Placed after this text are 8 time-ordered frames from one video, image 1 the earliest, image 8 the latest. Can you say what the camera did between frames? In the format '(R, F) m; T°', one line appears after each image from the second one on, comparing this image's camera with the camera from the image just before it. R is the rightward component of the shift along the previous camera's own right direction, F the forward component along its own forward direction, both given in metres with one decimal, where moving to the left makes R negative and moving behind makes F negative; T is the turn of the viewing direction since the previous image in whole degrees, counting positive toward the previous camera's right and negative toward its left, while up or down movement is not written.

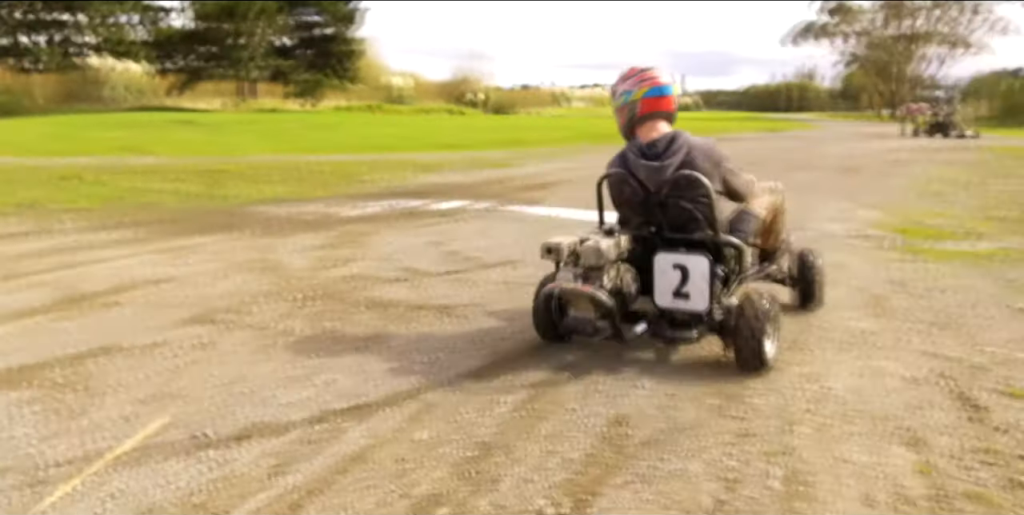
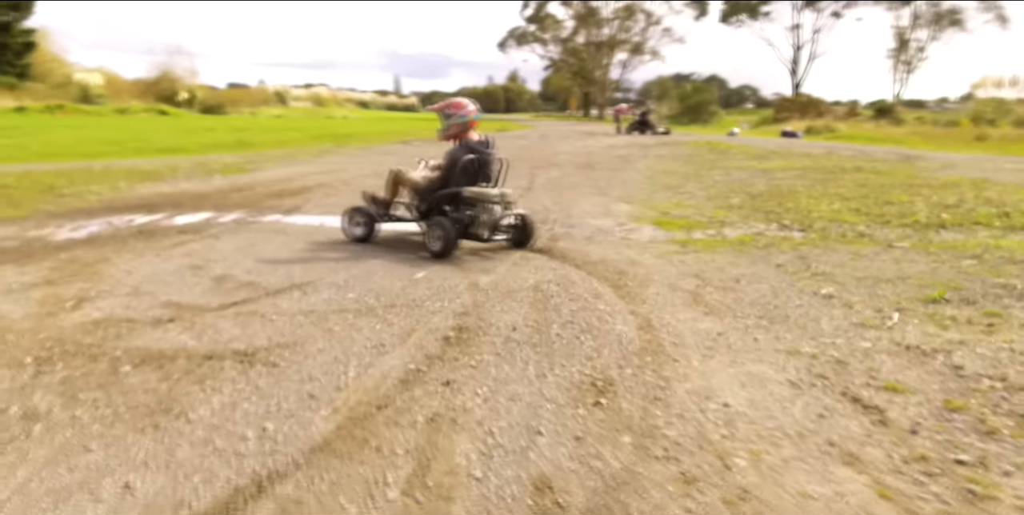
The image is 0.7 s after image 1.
(-0.5, +0.9) m; +20°
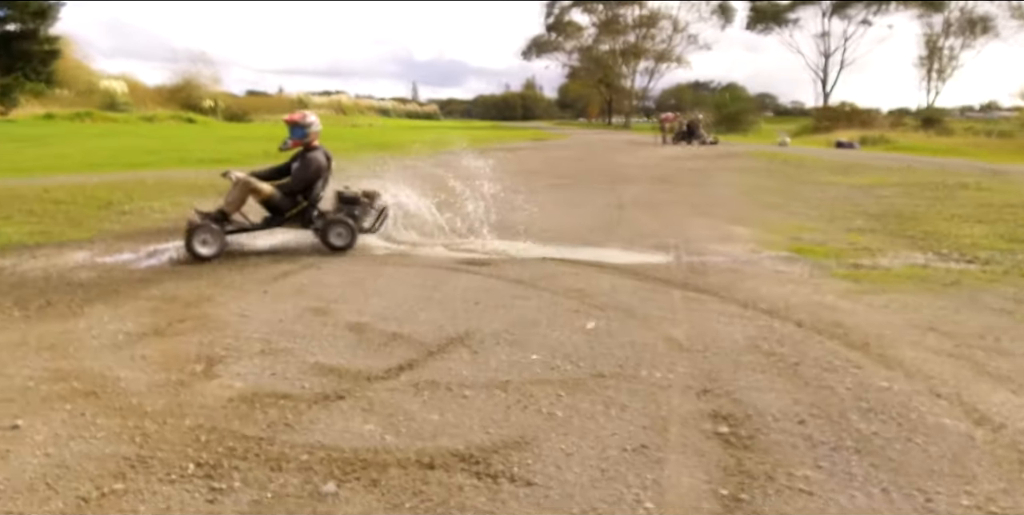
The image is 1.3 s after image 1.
(-1.4, +1.2) m; -1°
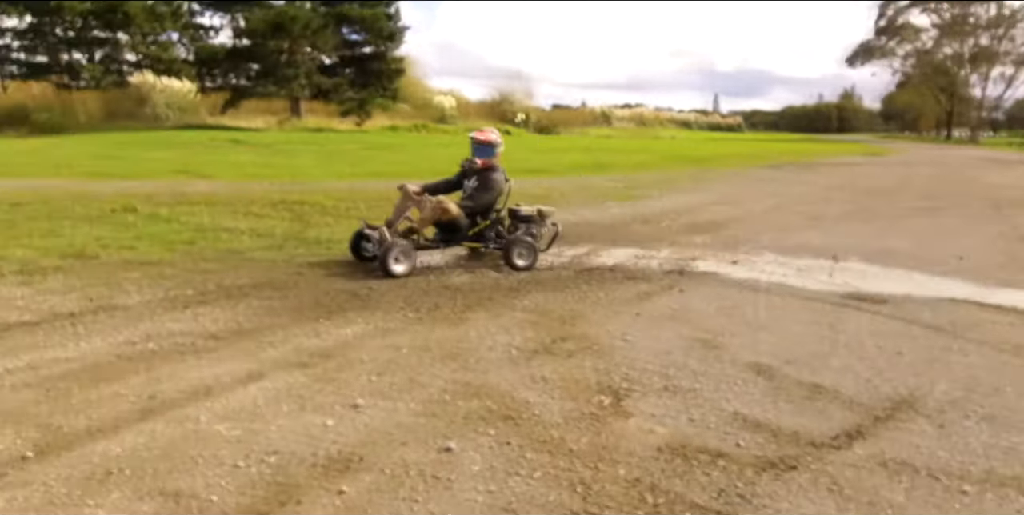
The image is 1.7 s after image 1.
(-1.0, +0.5) m; -21°
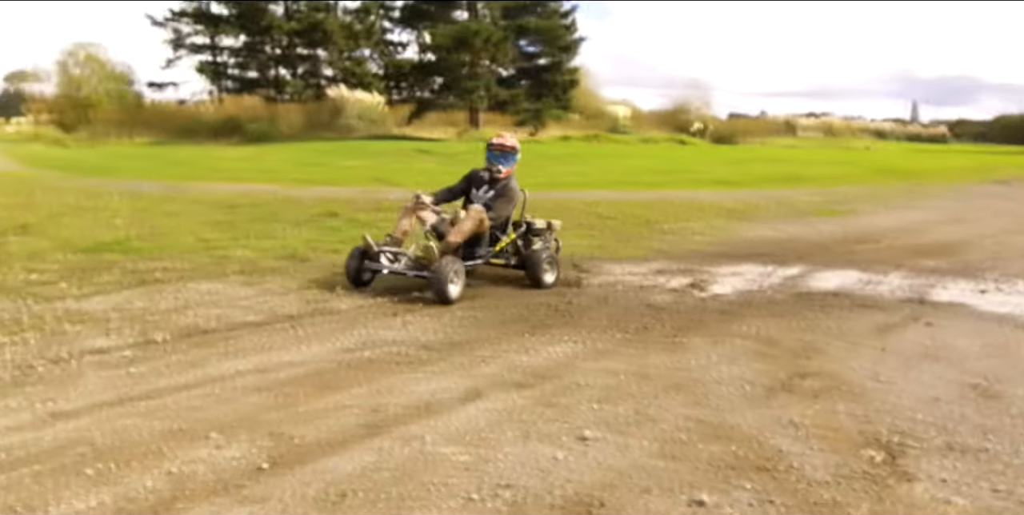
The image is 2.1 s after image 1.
(-0.4, +0.4) m; -12°
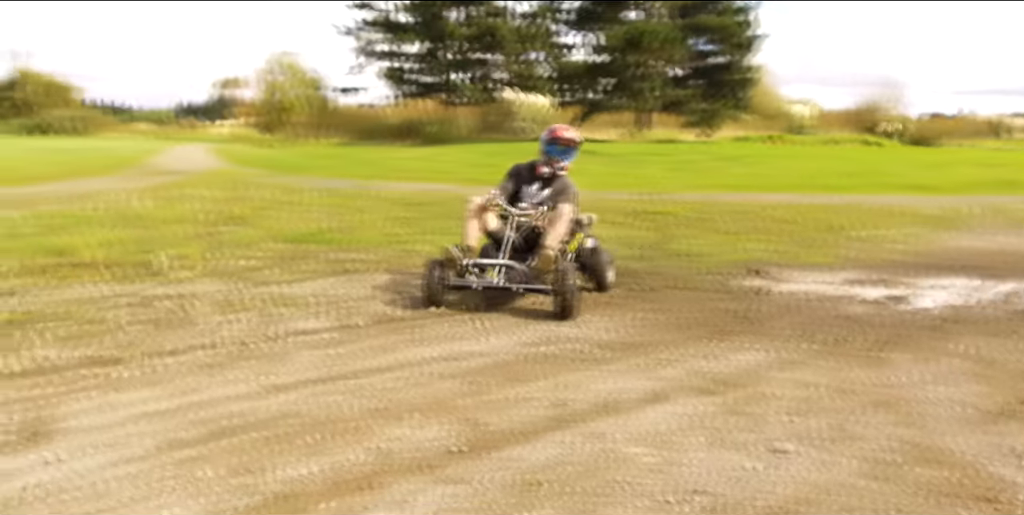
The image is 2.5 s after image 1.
(-0.2, 0.0) m; -12°
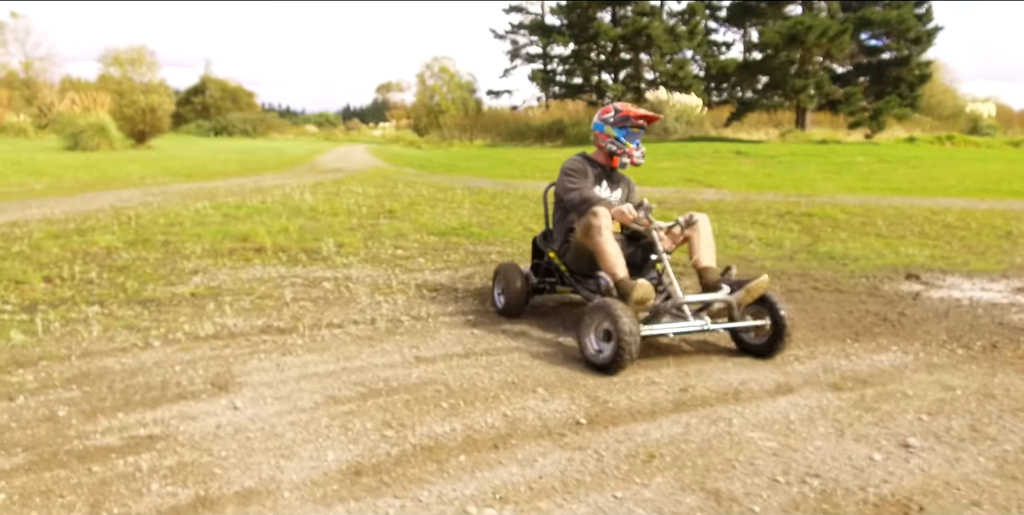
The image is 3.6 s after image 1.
(+0.1, -0.3) m; -11°
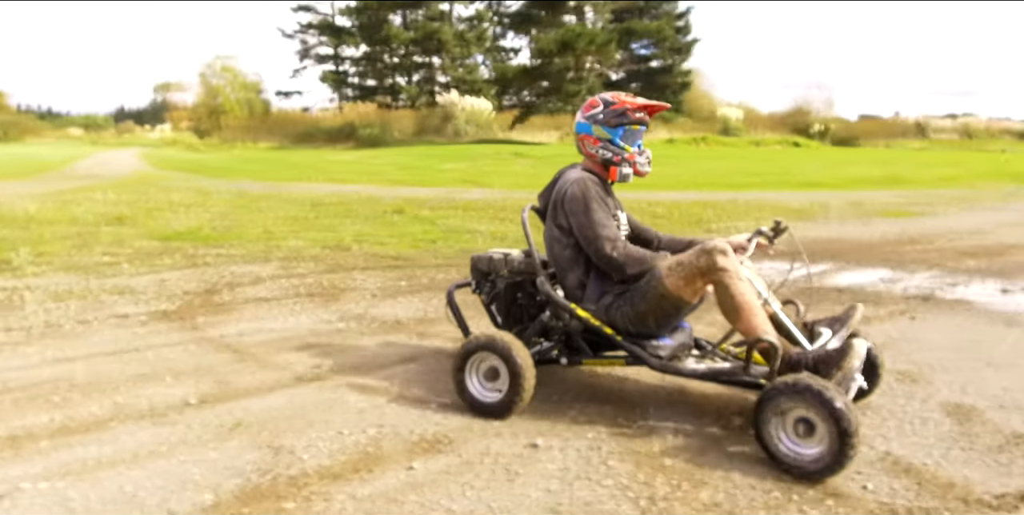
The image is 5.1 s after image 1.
(+1.1, -0.6) m; +14°
